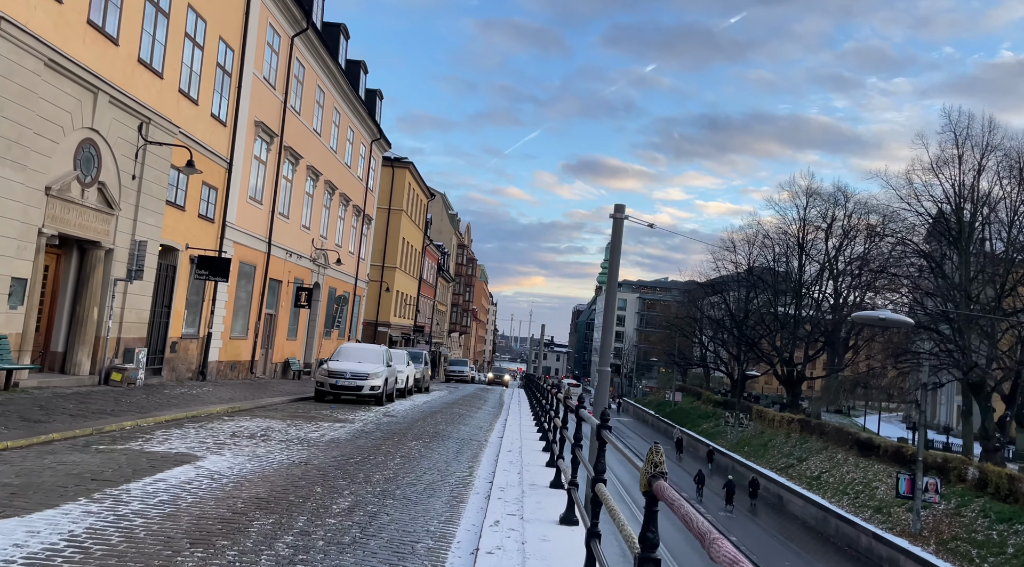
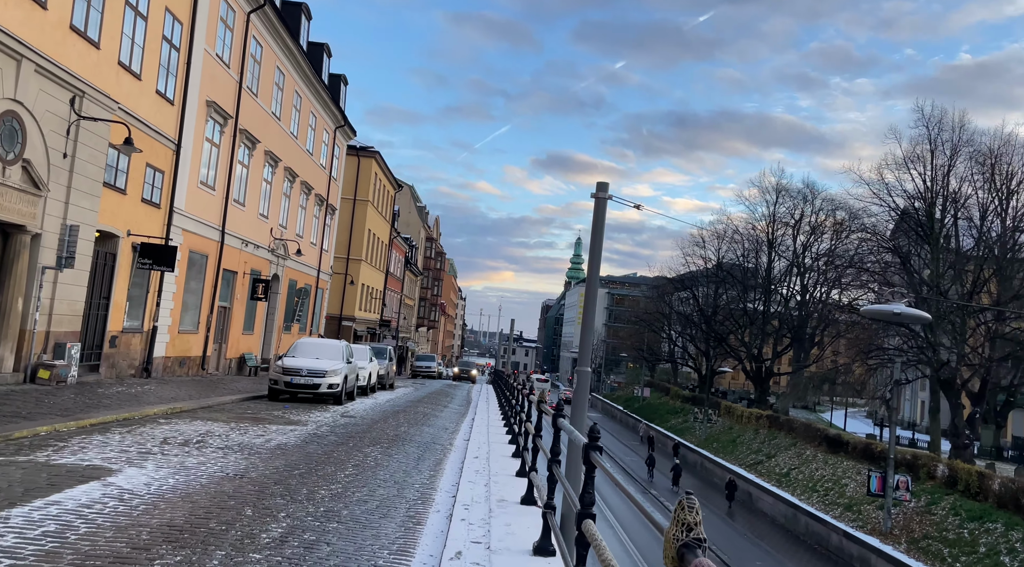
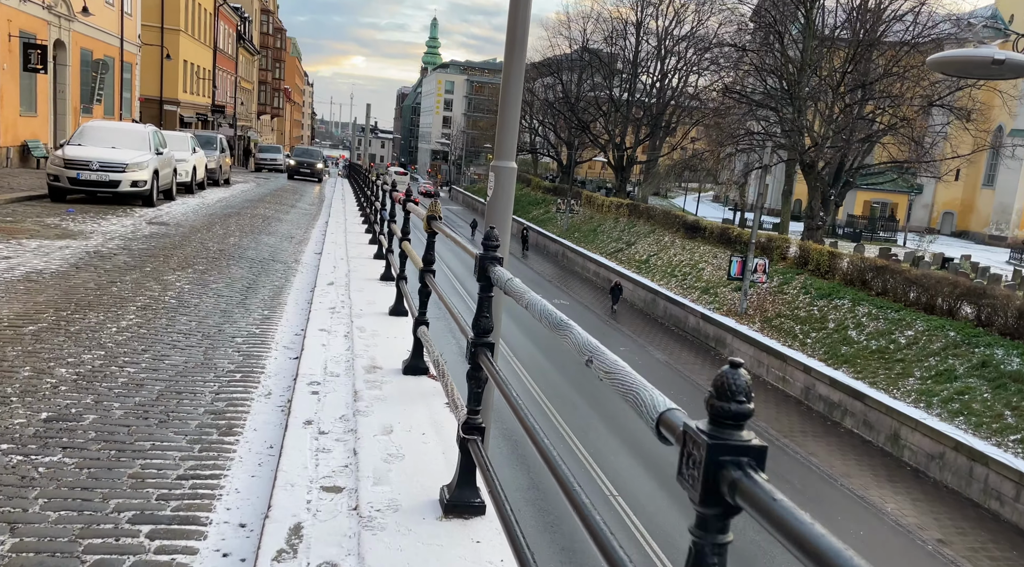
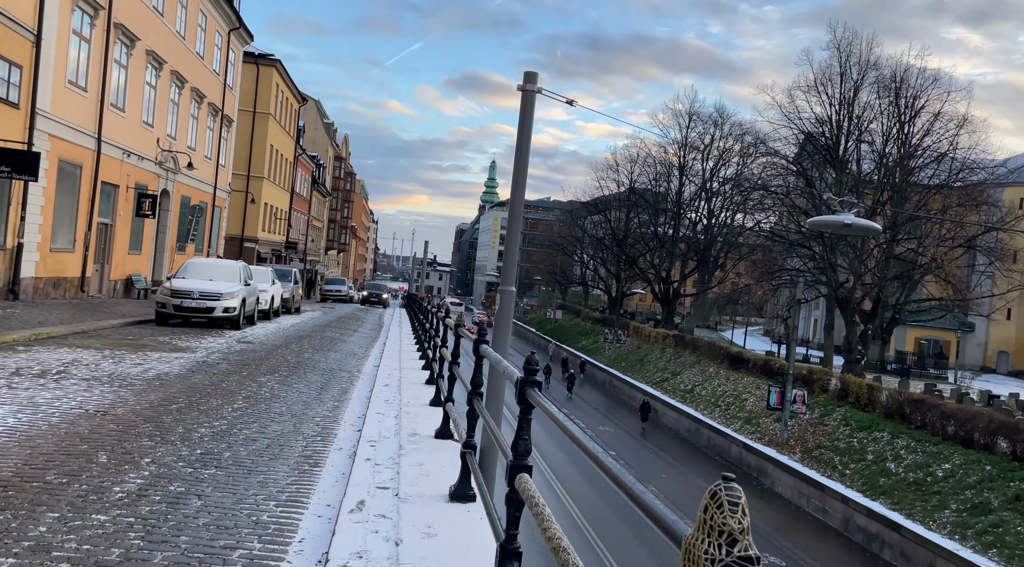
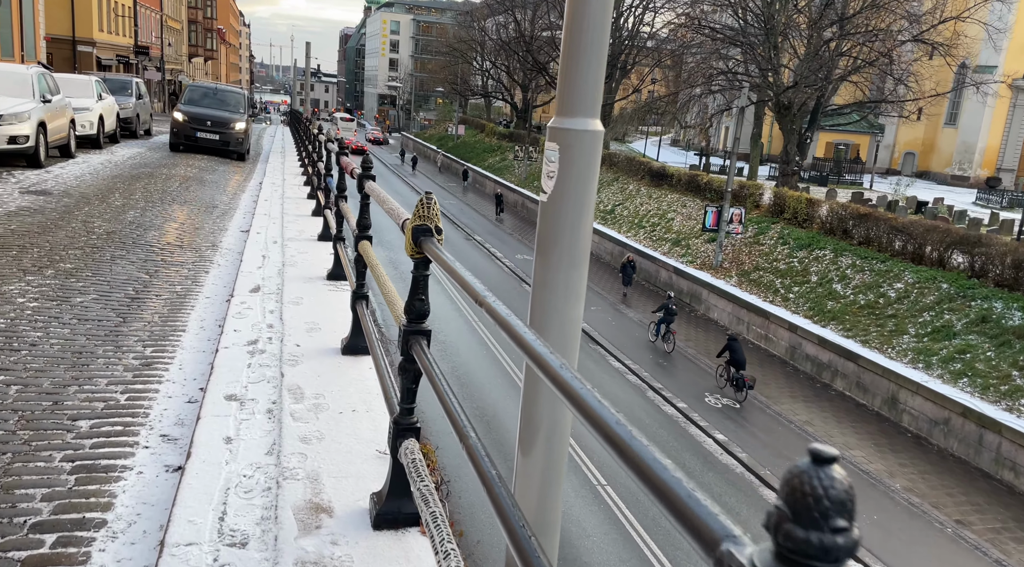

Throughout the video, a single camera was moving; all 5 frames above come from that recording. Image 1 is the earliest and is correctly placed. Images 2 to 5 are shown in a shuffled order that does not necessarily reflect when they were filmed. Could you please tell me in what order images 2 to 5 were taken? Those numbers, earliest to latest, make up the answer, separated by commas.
2, 4, 3, 5
